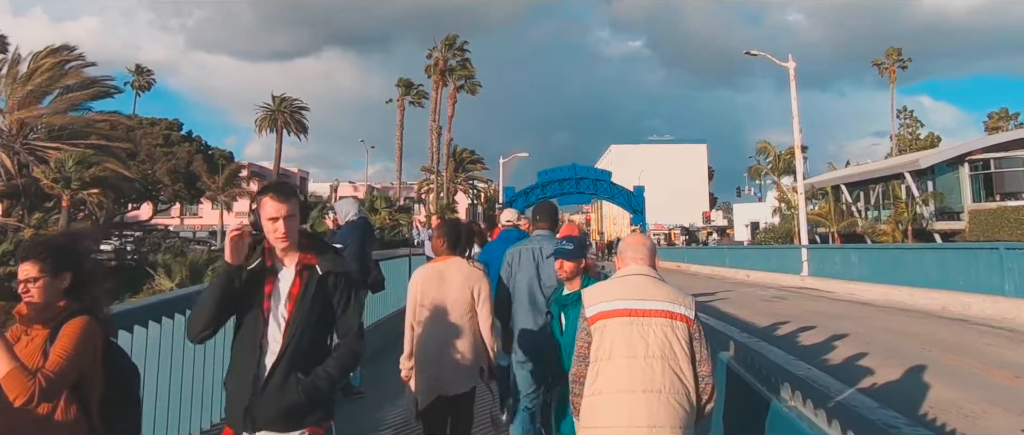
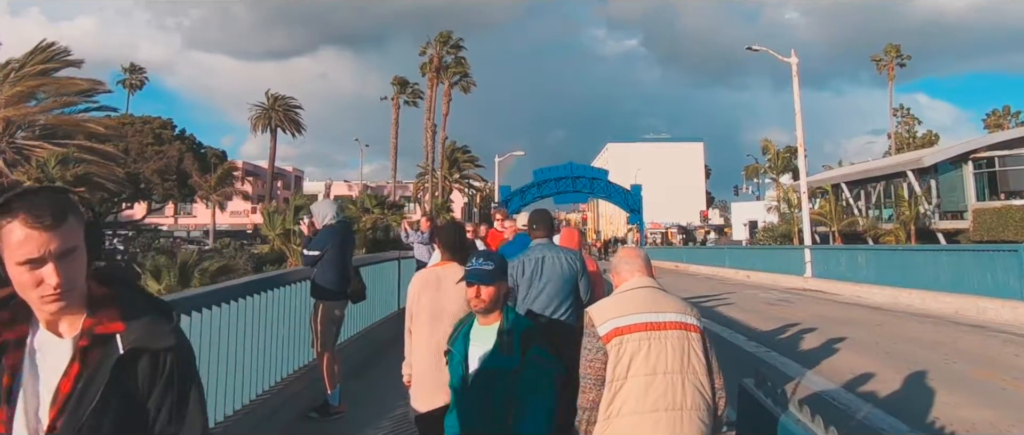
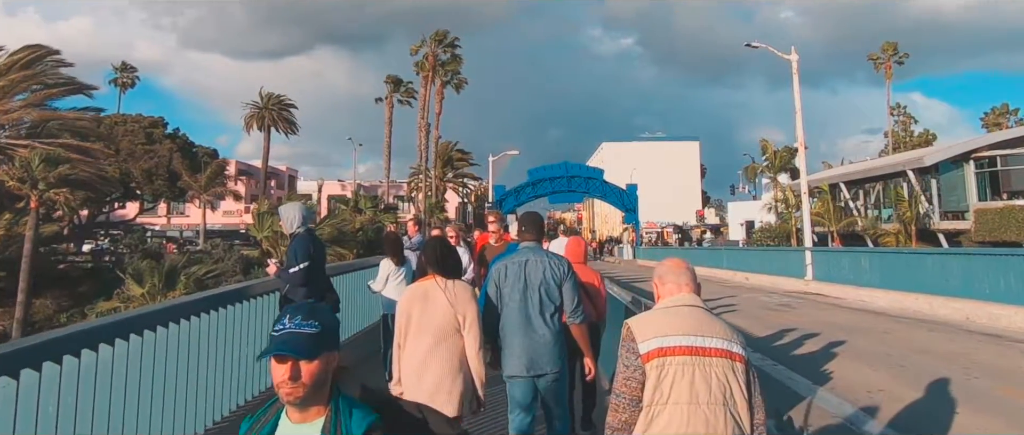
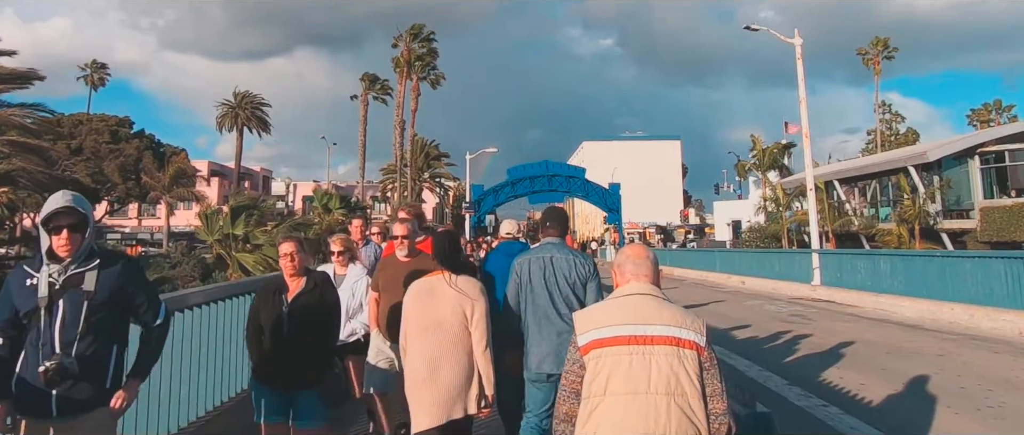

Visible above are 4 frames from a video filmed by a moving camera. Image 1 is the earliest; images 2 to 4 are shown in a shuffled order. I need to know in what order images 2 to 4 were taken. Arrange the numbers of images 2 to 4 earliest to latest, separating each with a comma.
2, 3, 4
